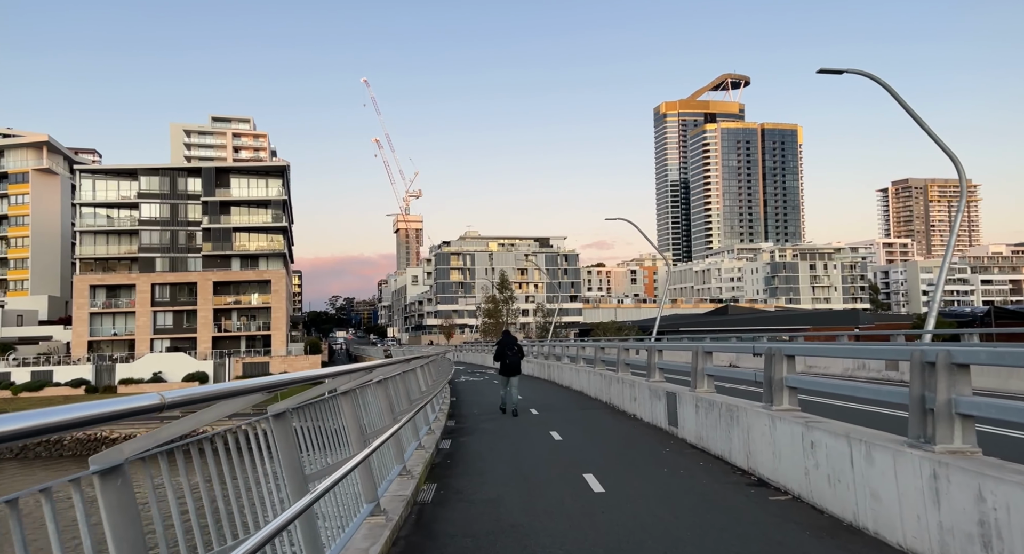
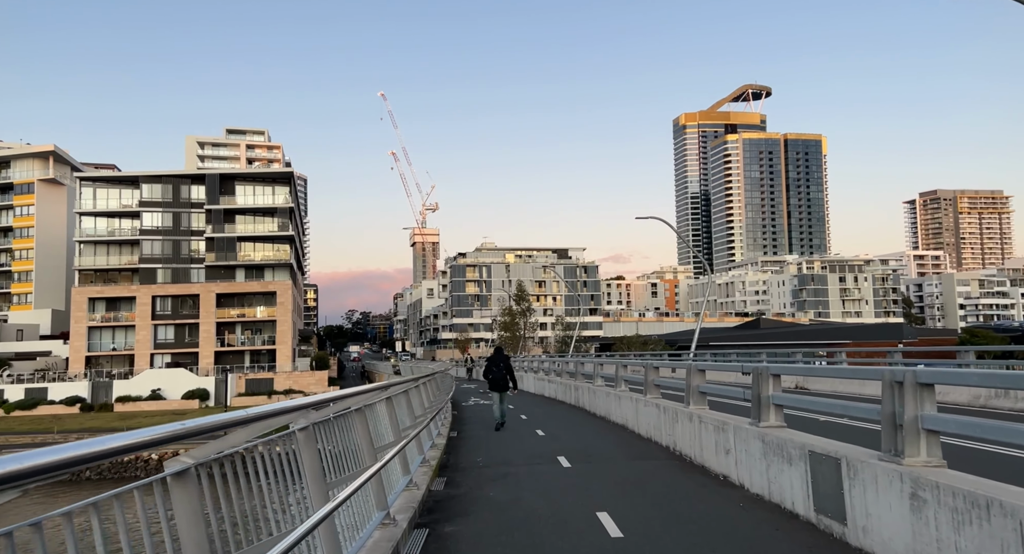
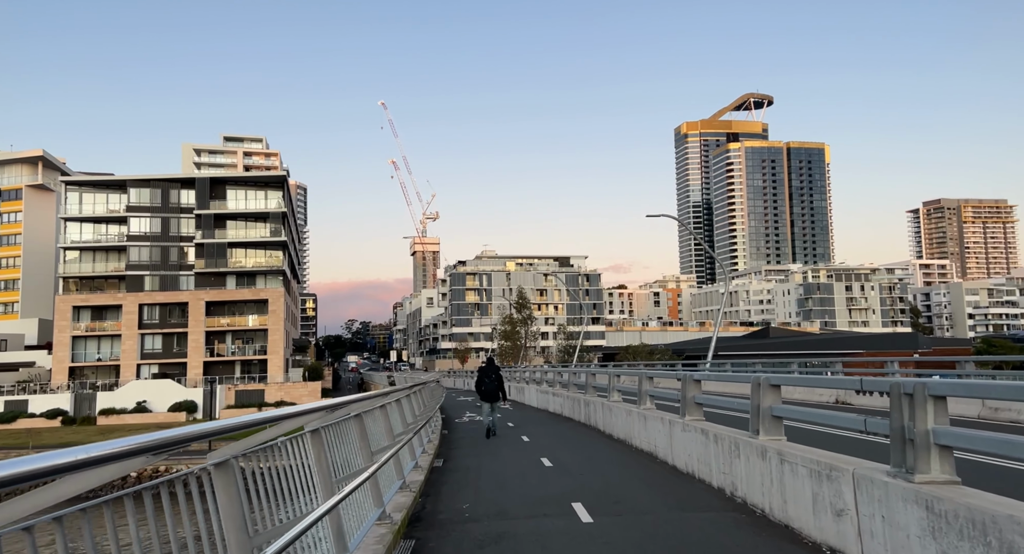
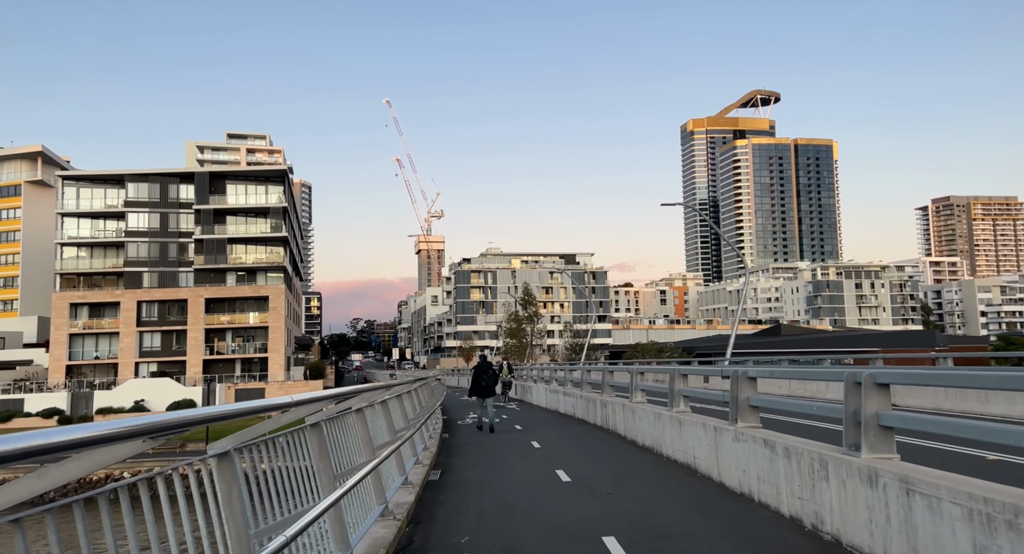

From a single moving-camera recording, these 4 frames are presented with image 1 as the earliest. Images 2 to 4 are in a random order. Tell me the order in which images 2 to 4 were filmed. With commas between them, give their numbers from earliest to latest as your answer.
2, 3, 4
